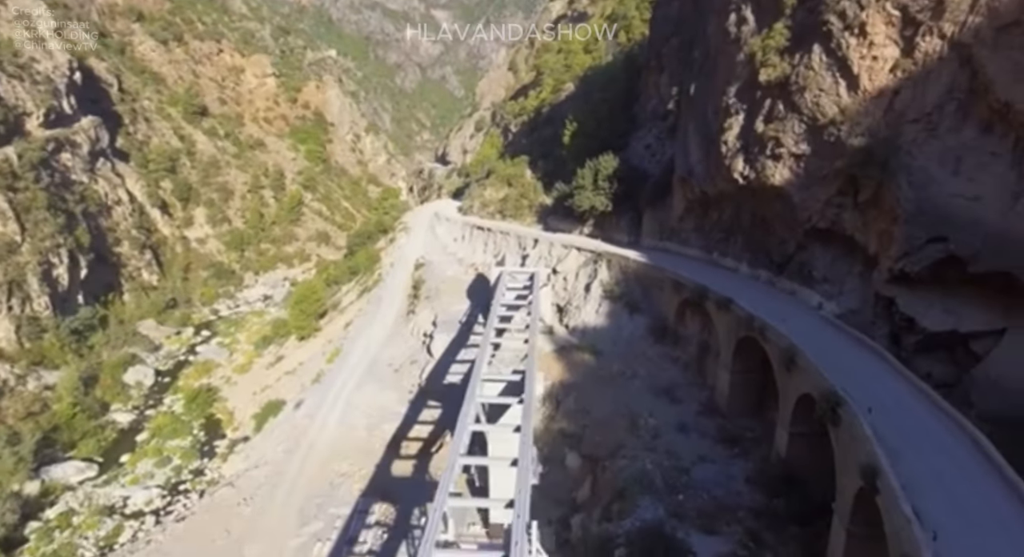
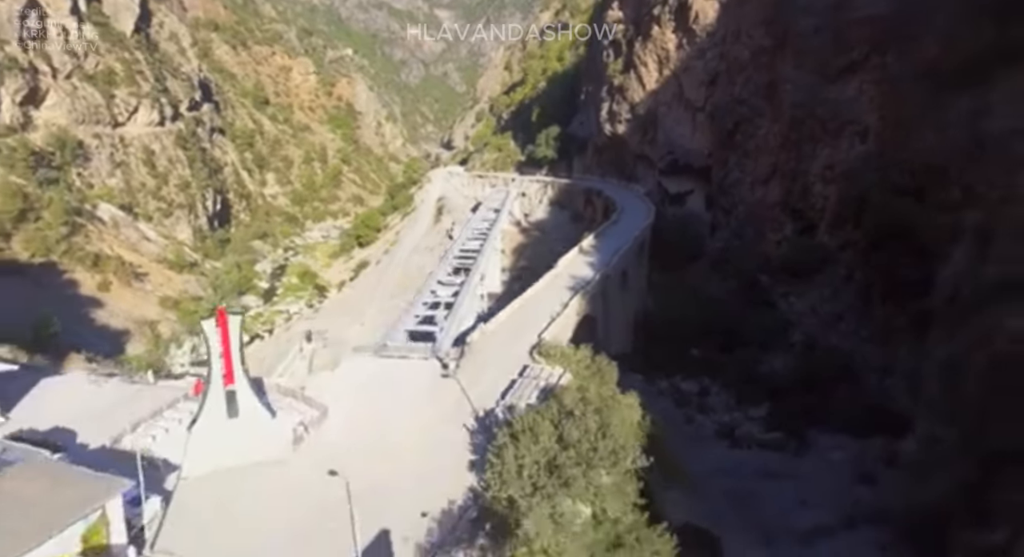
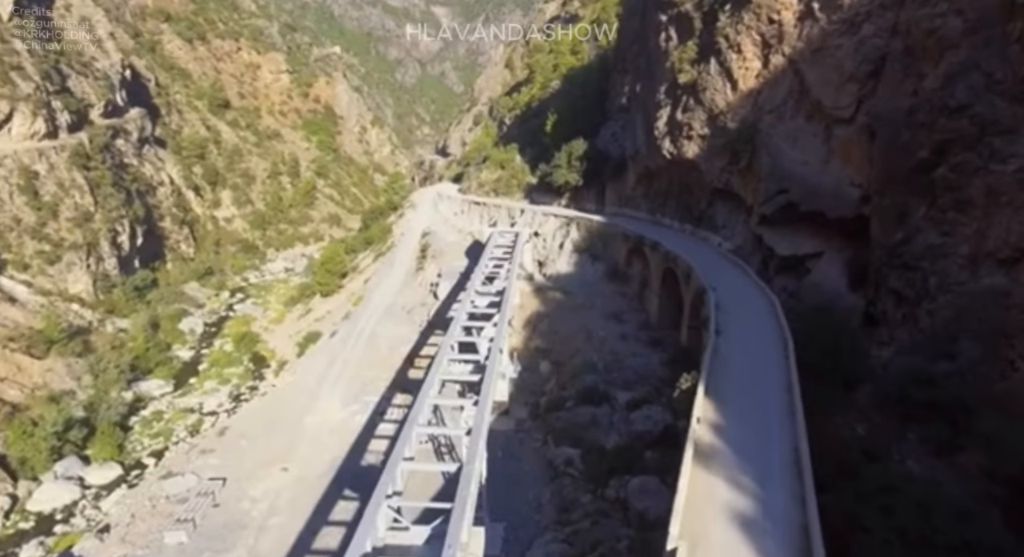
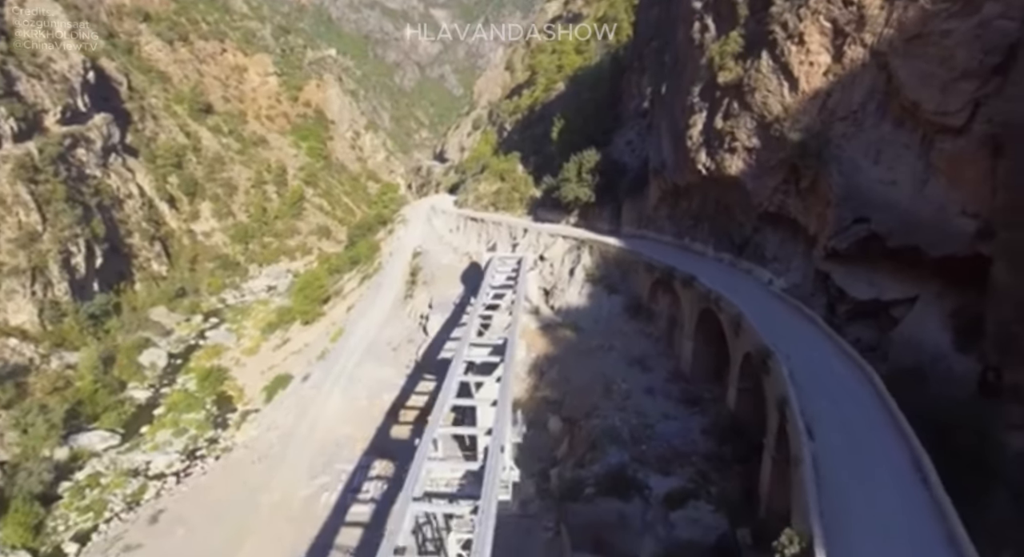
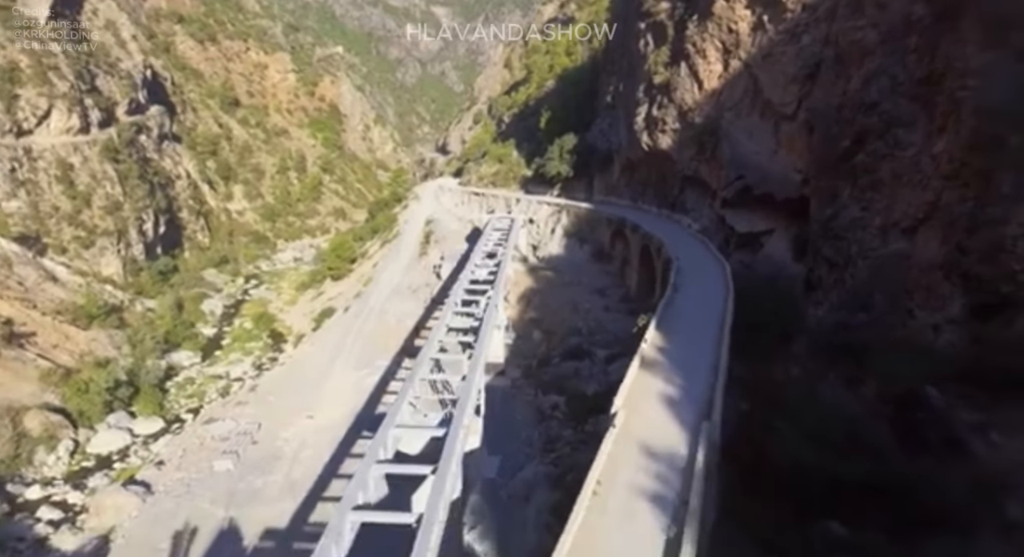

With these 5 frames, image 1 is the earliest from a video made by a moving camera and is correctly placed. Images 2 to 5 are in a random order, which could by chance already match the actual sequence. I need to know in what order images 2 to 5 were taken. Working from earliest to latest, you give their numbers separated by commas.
4, 3, 5, 2
